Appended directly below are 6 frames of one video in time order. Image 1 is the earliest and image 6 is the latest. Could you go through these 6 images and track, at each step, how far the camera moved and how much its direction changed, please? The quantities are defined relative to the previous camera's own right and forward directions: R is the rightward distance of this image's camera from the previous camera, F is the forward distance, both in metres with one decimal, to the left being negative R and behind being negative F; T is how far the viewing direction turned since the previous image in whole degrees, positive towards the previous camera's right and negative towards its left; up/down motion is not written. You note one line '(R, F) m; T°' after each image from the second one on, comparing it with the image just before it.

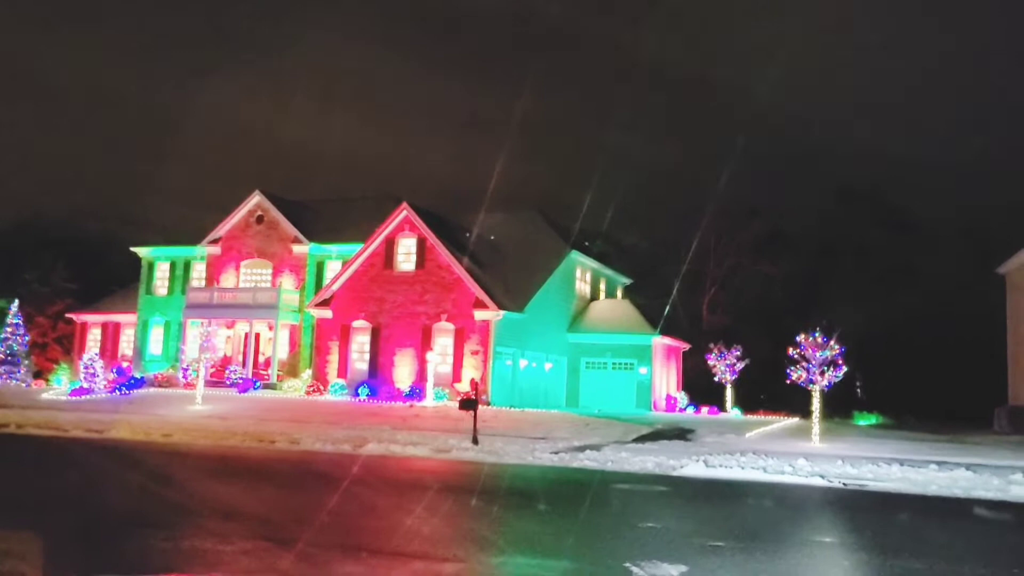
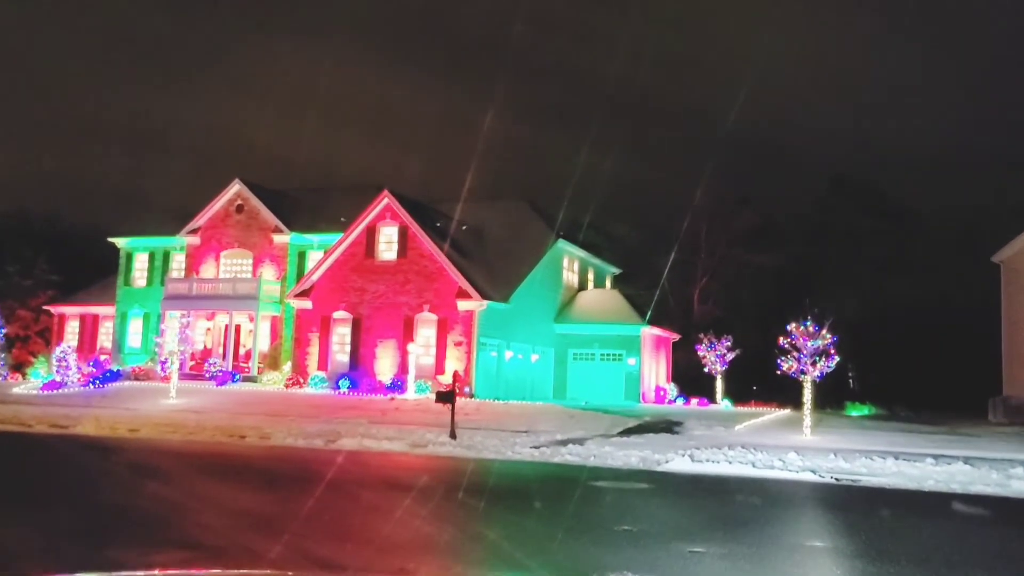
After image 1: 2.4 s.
(+0.3, +0.8) m; 0°
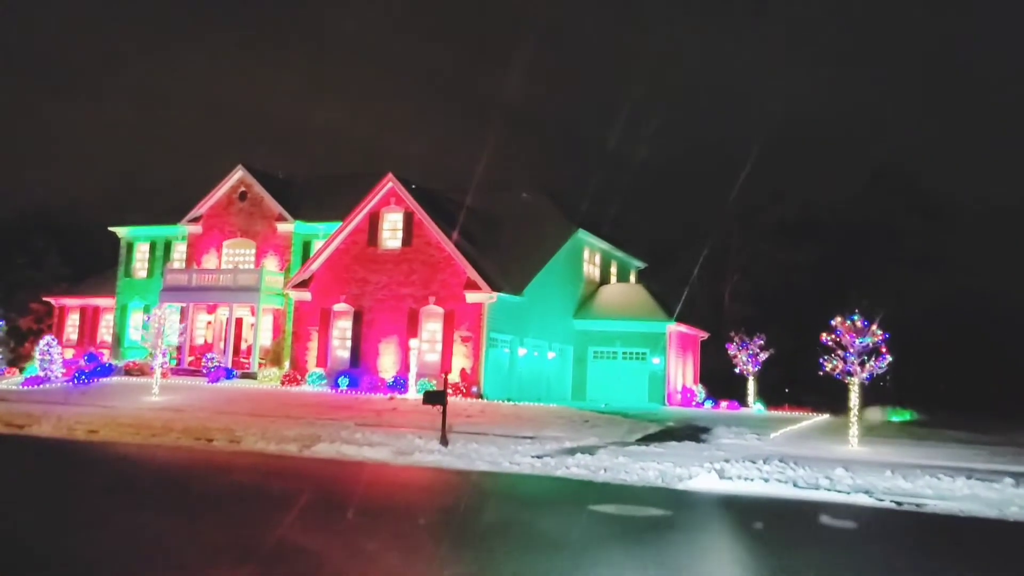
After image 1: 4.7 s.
(+0.5, +2.4) m; -2°
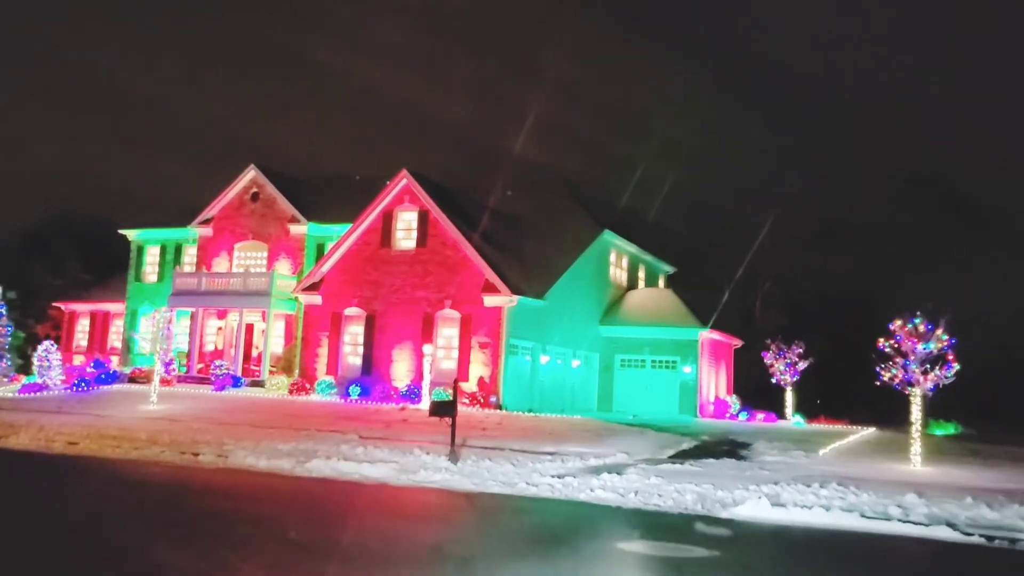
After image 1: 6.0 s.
(+0.1, +1.8) m; -2°
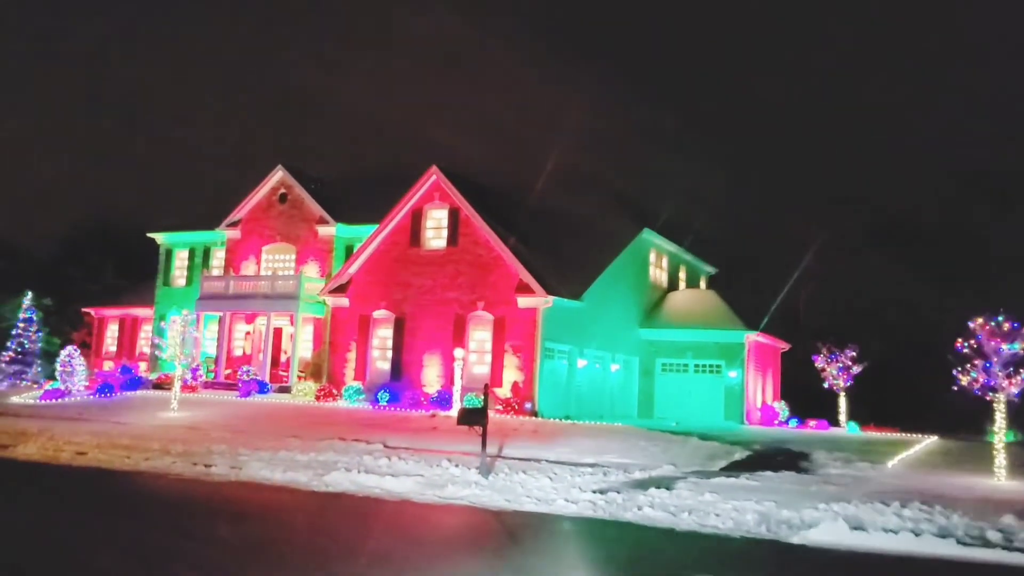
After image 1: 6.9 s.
(0.0, +1.3) m; -2°
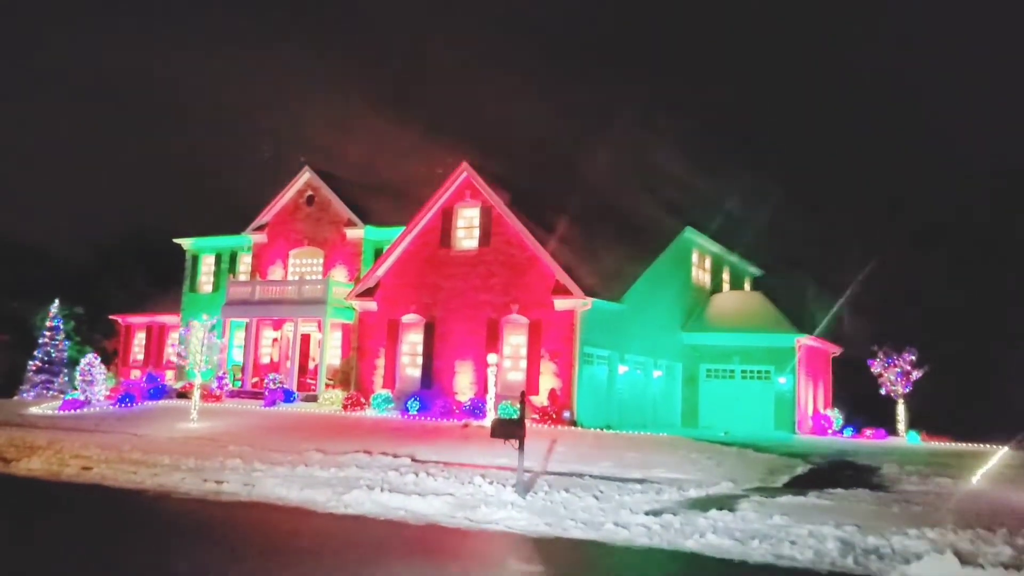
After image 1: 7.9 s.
(-0.1, +1.4) m; -2°
